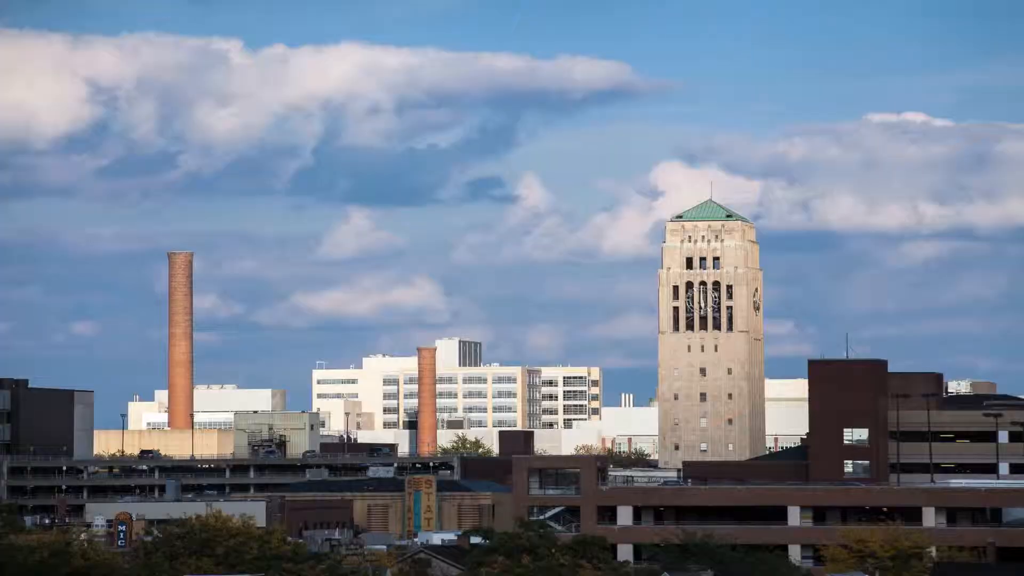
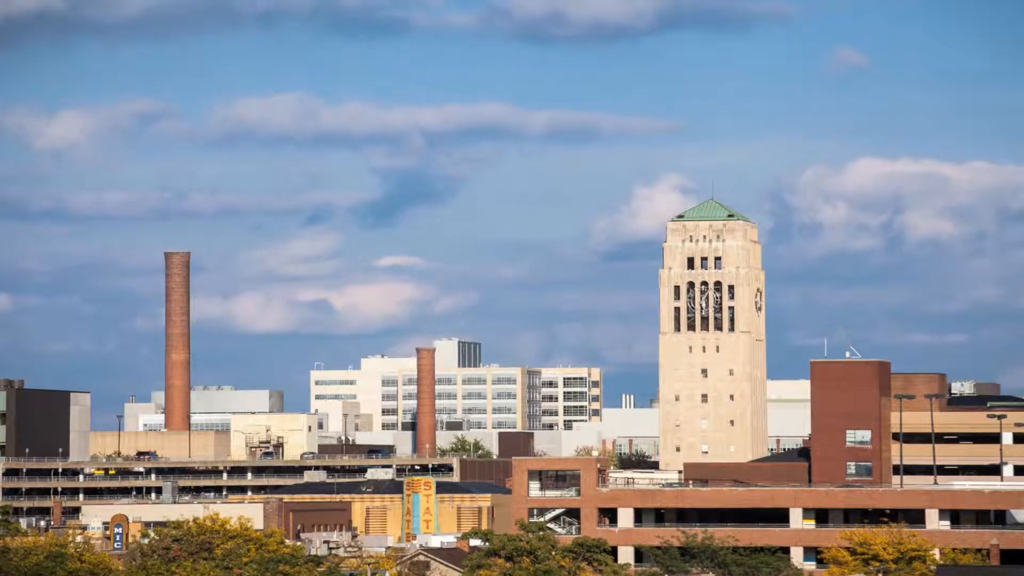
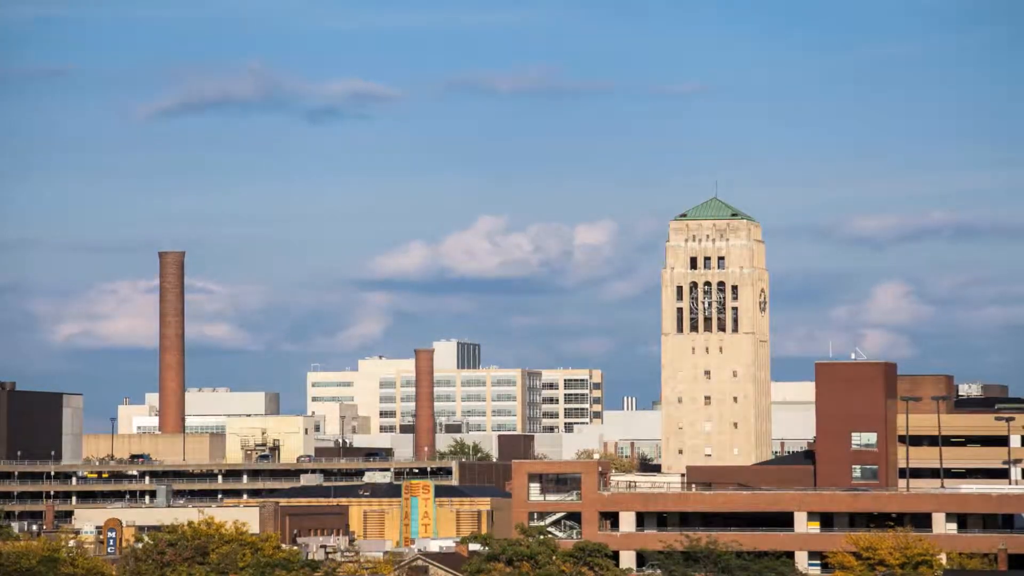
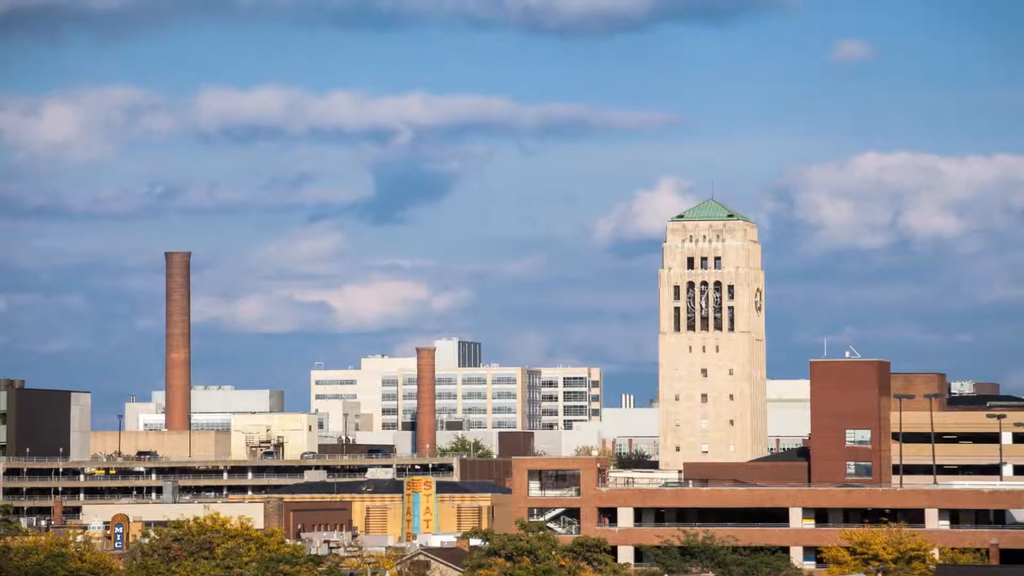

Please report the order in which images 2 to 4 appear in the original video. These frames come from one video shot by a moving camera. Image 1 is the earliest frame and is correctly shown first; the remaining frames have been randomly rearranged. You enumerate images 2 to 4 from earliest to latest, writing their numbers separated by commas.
4, 2, 3
